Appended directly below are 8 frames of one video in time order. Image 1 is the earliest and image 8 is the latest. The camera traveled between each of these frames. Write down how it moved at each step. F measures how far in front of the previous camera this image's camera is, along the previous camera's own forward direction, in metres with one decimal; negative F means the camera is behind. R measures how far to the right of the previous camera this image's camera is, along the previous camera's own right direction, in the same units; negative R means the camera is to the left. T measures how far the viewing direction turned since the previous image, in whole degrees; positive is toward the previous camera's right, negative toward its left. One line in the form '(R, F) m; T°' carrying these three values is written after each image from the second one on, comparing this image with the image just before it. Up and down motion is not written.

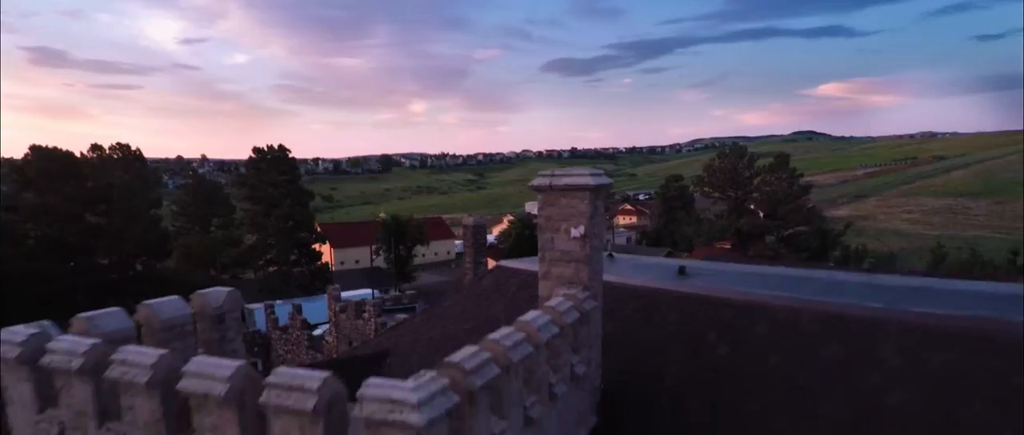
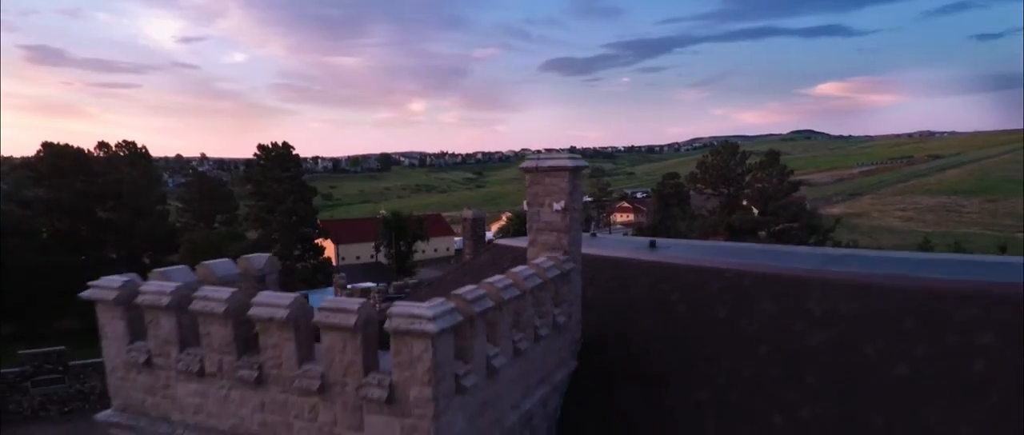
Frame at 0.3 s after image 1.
(+0.1, -1.3) m; 0°
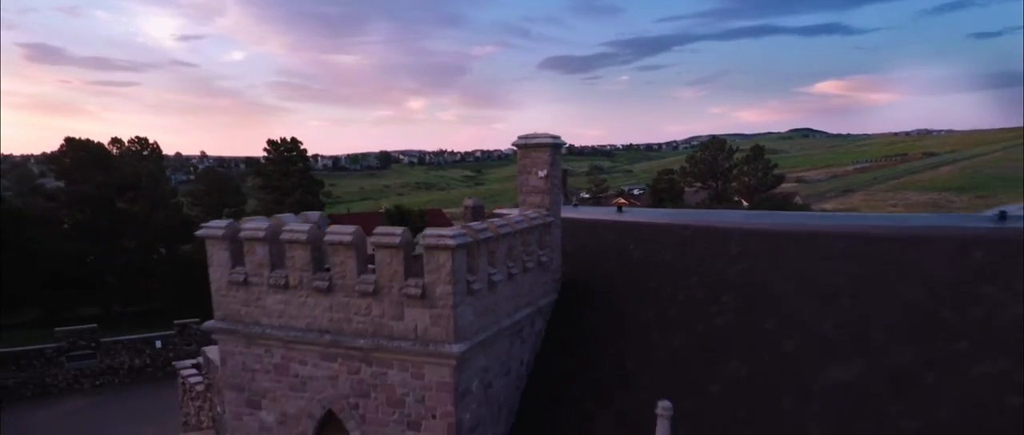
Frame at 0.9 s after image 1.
(+0.1, -2.4) m; 0°
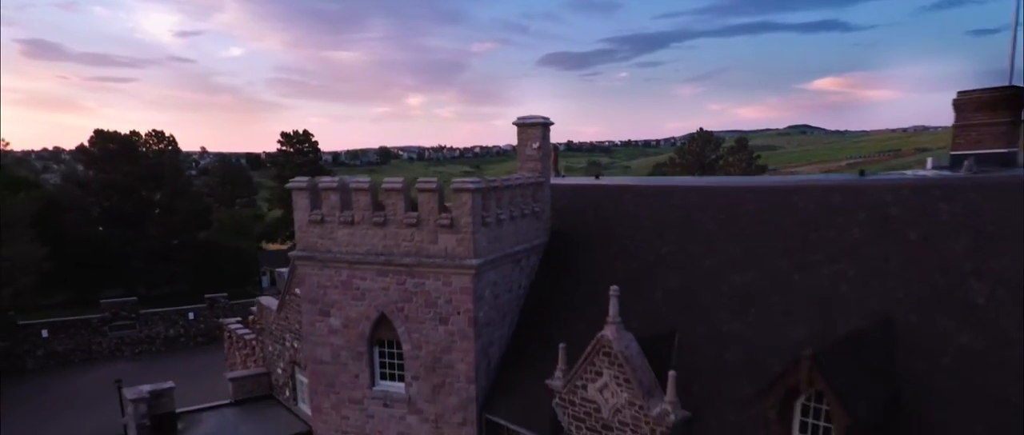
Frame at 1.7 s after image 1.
(-0.1, -3.4) m; 0°
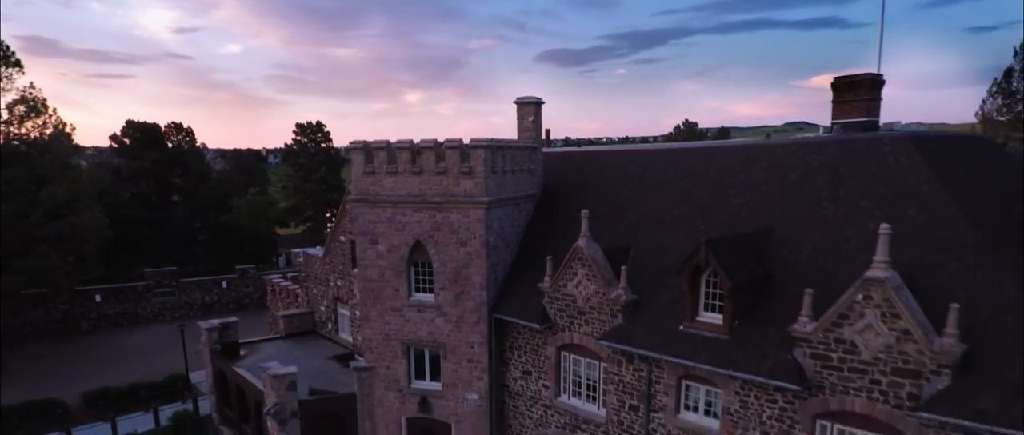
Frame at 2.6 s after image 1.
(-0.1, -4.3) m; 0°
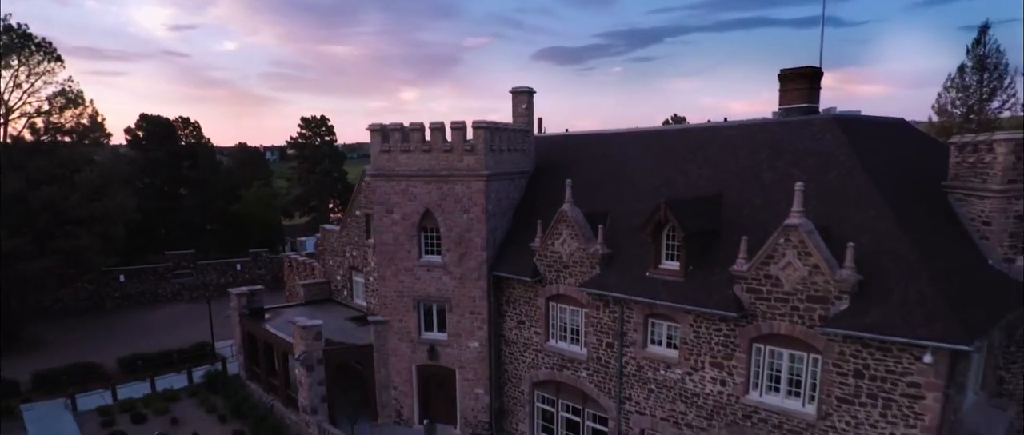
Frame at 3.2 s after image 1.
(0.0, -2.8) m; 0°
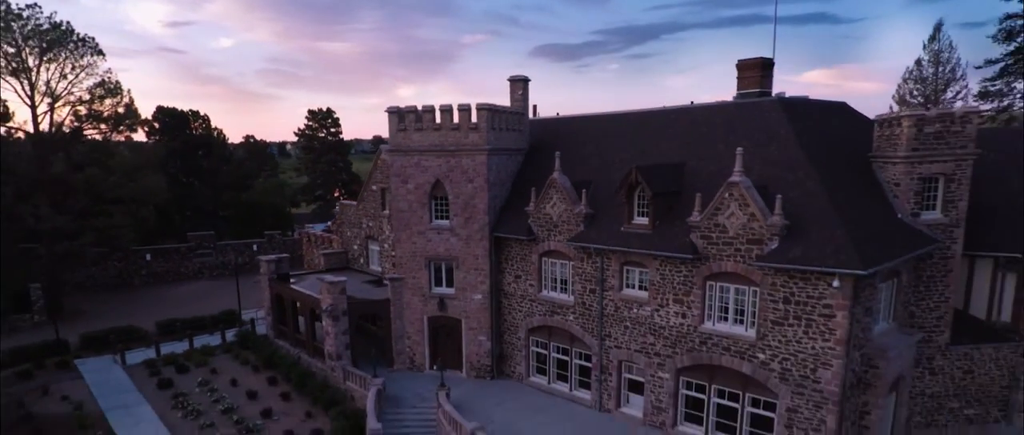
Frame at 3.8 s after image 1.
(0.0, -3.3) m; 0°
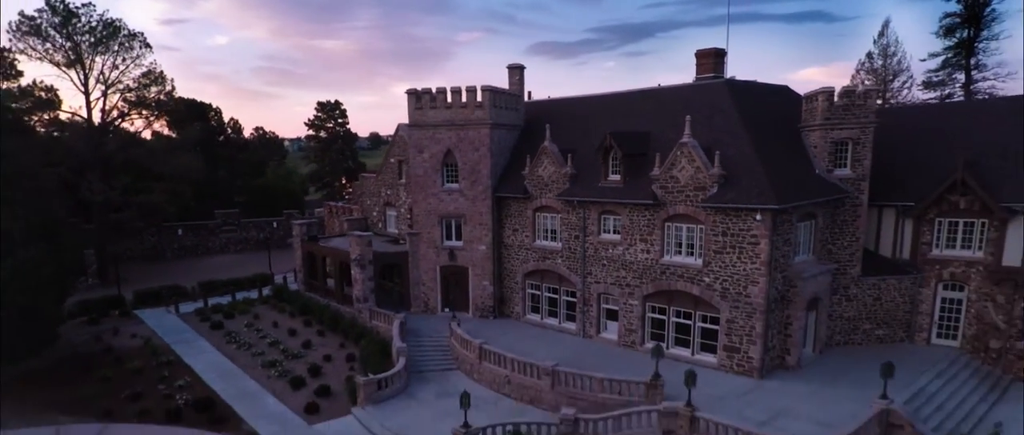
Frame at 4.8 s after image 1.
(-0.2, -4.7) m; 0°
